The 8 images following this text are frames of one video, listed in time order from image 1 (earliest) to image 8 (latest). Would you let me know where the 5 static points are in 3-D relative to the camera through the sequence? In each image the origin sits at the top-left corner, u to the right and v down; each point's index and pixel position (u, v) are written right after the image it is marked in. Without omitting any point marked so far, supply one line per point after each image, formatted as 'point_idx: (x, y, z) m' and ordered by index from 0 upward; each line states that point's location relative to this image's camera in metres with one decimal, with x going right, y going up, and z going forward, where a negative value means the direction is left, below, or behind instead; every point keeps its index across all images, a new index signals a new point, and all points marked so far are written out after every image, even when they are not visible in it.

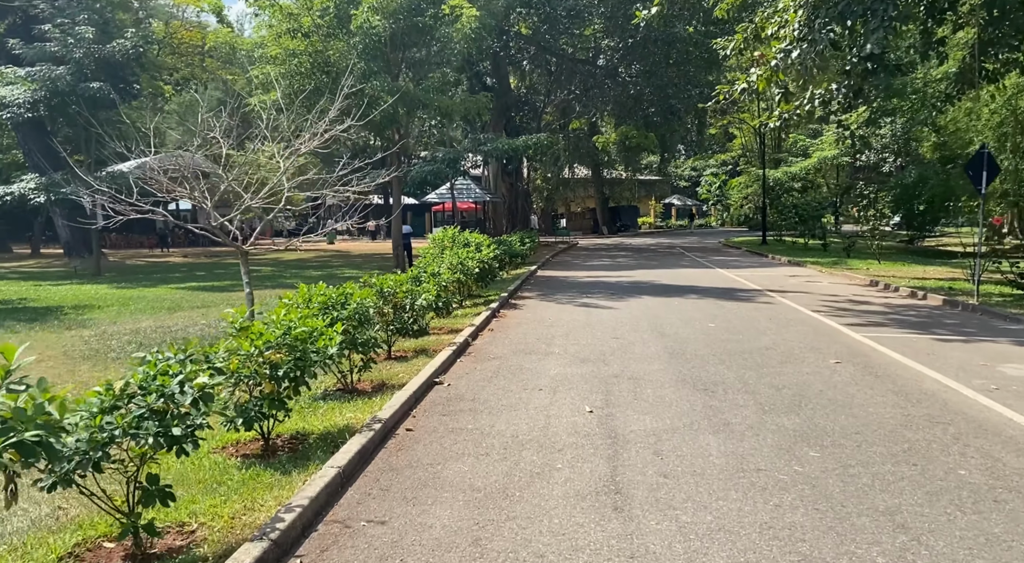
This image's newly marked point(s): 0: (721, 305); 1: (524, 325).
0: (+3.6, -0.4, +14.0) m
1: (+0.2, -0.6, +10.8) m
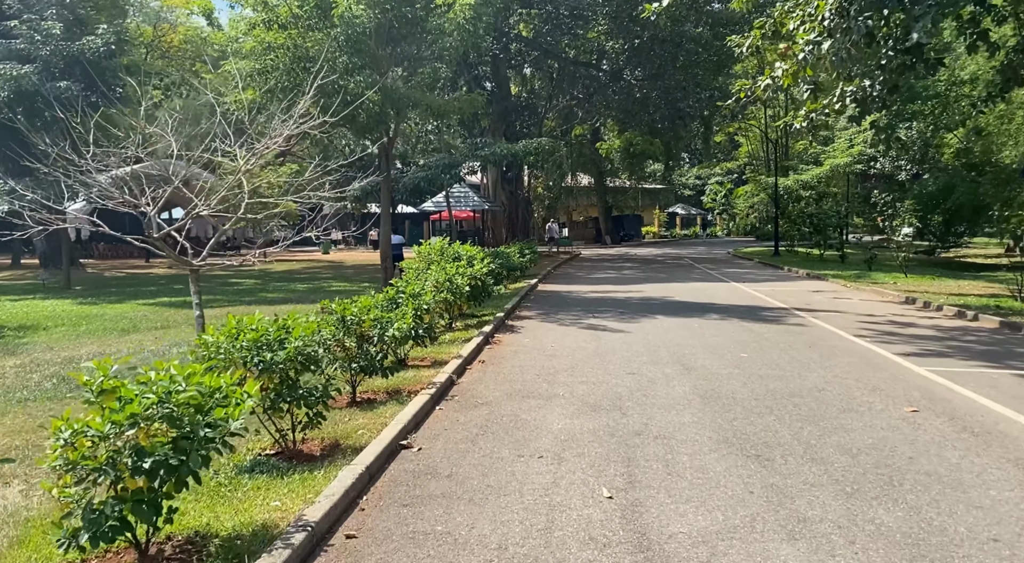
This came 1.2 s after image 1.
0: (+3.5, -0.7, +12.4) m
1: (+0.1, -0.8, +9.2) m
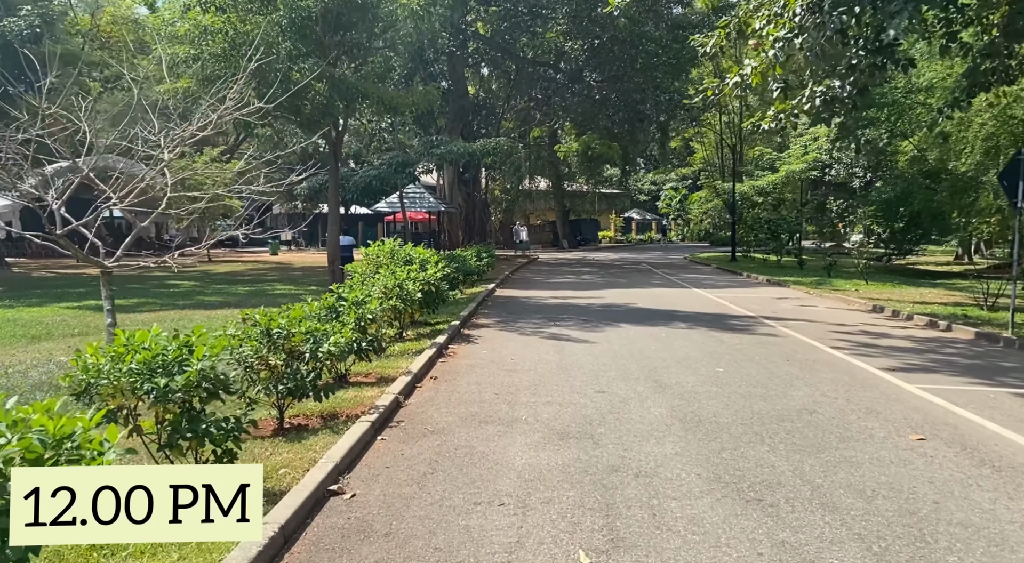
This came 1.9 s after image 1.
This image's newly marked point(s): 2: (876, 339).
0: (+2.9, -0.8, +11.7) m
1: (-0.3, -0.9, +8.2) m
2: (+5.3, -0.8, +11.8) m
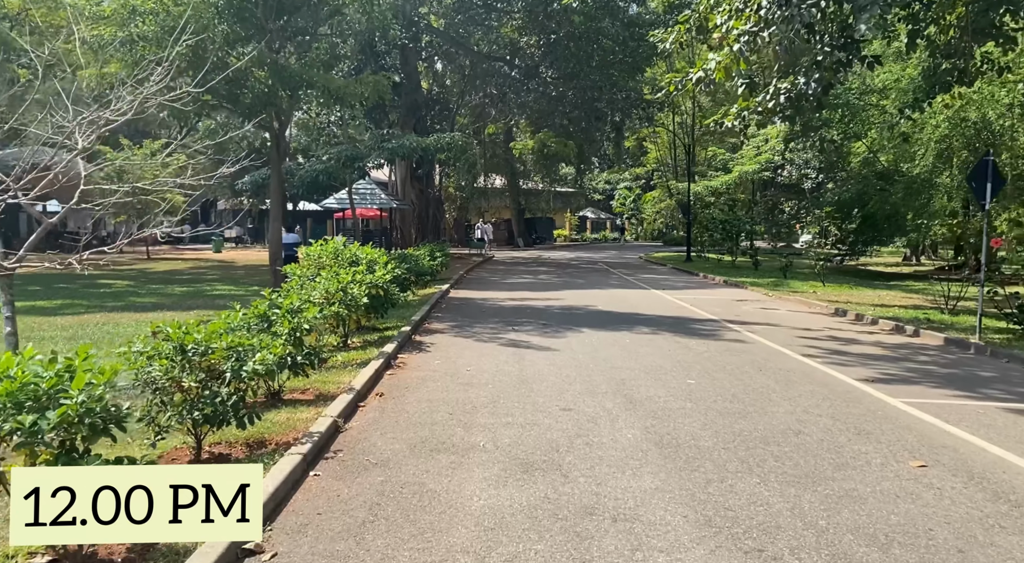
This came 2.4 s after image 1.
0: (+2.3, -0.8, +11.1) m
1: (-0.8, -0.9, +7.5) m
2: (+4.6, -0.9, +11.4) m
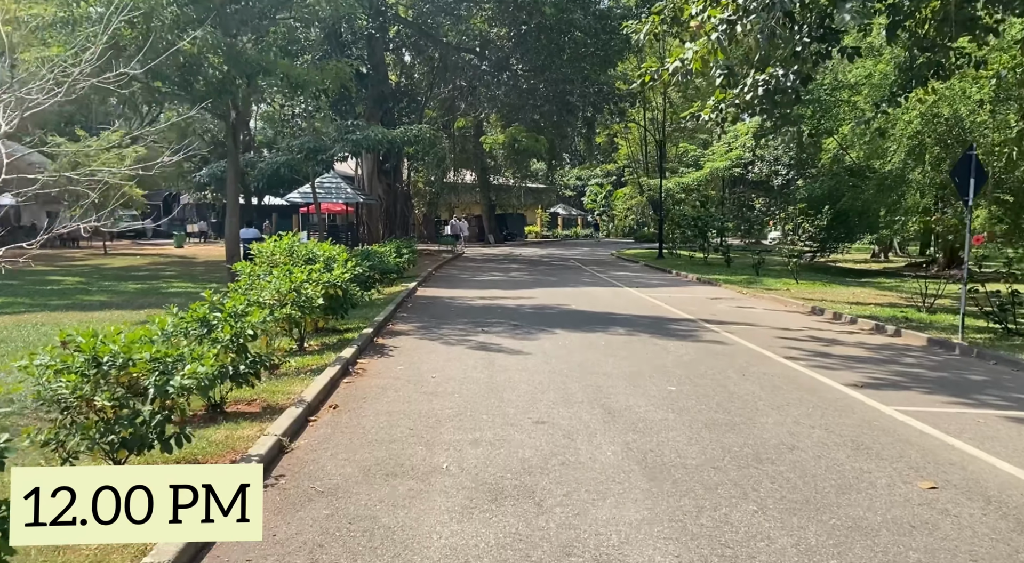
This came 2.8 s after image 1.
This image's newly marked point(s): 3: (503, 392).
0: (+1.9, -0.8, +10.6) m
1: (-1.0, -0.9, +6.9) m
2: (+4.2, -0.9, +11.0) m
3: (-0.1, -1.0, +7.0) m
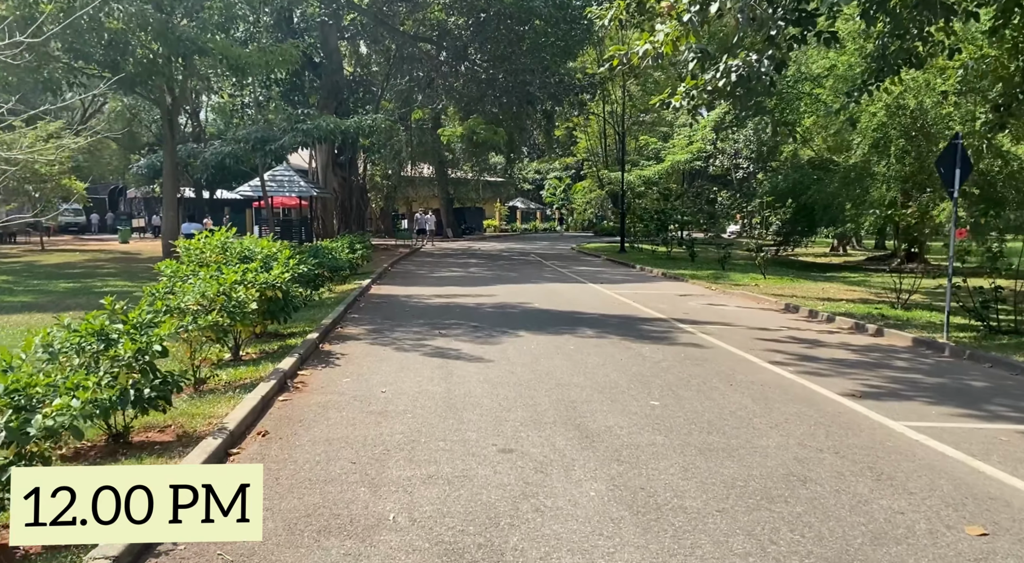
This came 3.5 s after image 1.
0: (+1.4, -0.8, +9.7) m
1: (-1.3, -1.0, +5.9) m
2: (+3.7, -0.8, +10.2) m
3: (-0.4, -1.0, +6.1) m
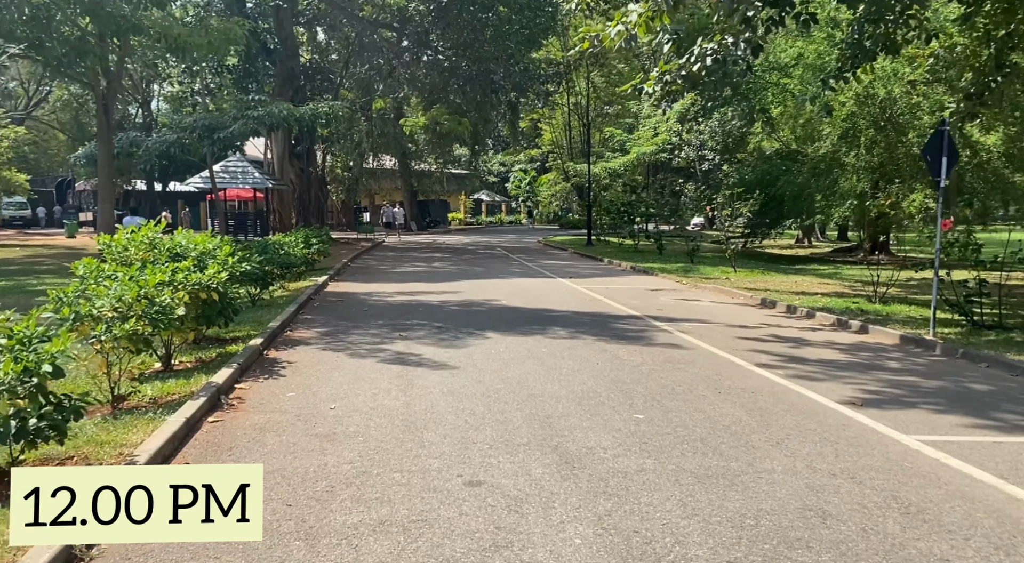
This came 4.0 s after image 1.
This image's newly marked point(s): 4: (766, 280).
0: (+1.0, -0.8, +9.0) m
1: (-1.5, -1.0, +5.1) m
2: (+3.3, -0.8, +9.6) m
3: (-0.6, -1.0, +5.3) m
4: (+6.1, 0.0, +19.4) m
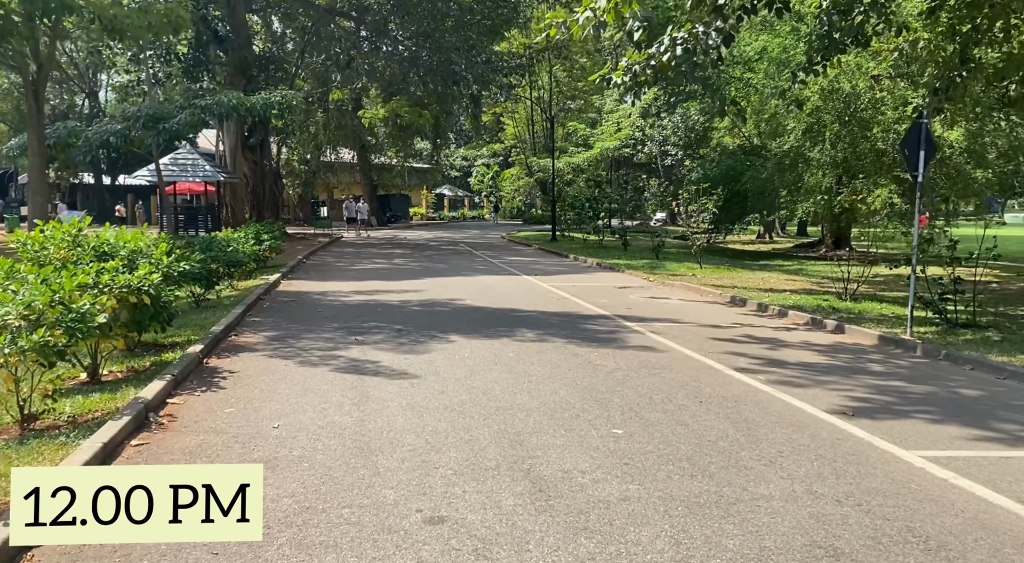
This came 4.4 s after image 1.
0: (+0.7, -0.8, +8.5) m
1: (-1.7, -1.0, +4.4) m
2: (+2.9, -0.8, +9.2) m
3: (-0.8, -1.0, +4.7) m
4: (+5.2, +0.1, +19.1) m
